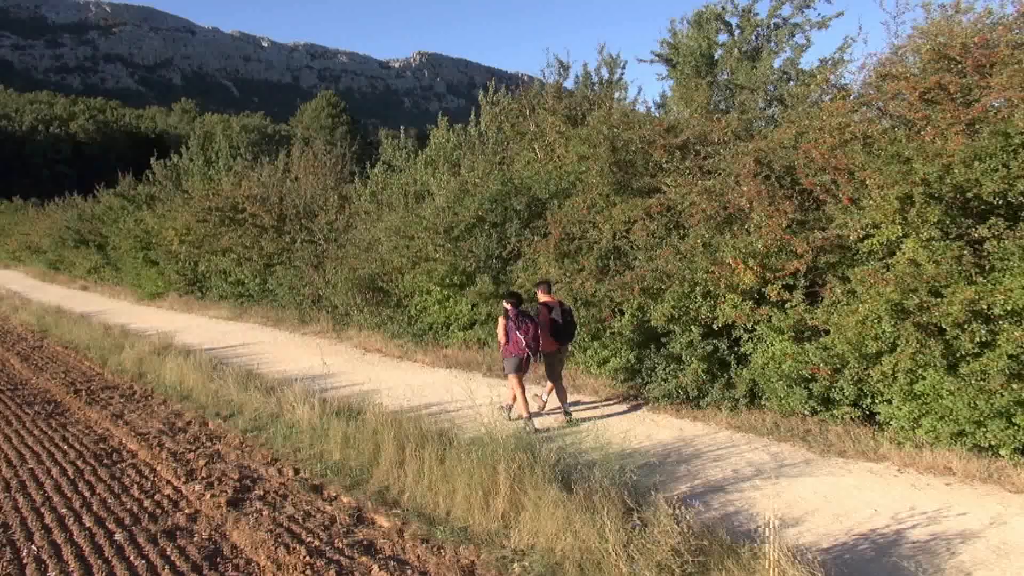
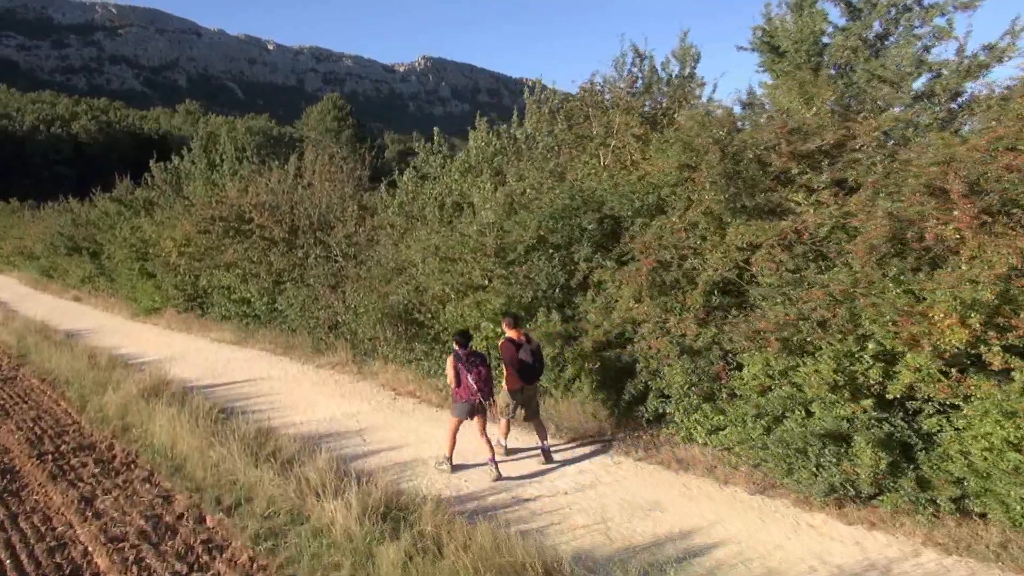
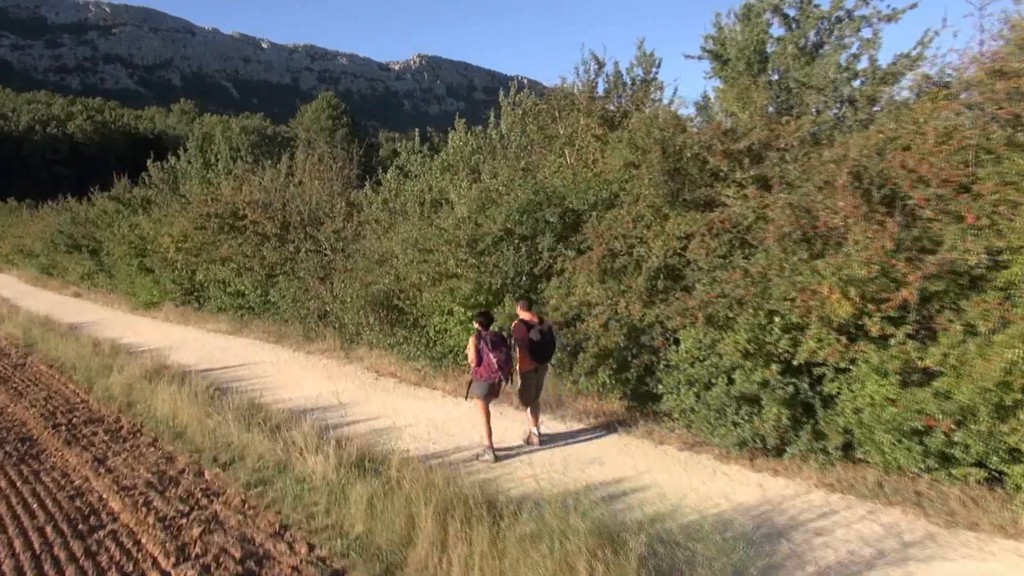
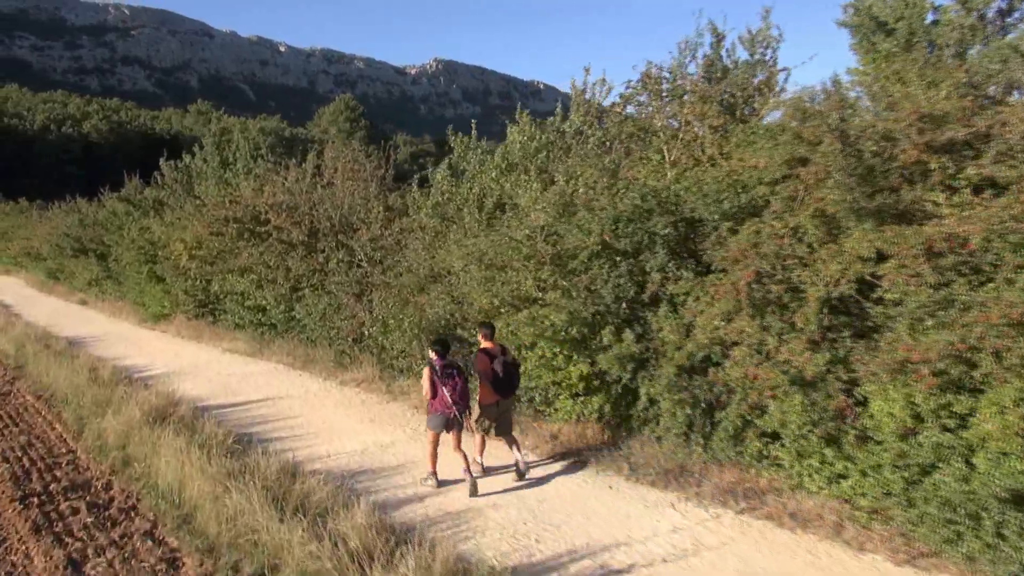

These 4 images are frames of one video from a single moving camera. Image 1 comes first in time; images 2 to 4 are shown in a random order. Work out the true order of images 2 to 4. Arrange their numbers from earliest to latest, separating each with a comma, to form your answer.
3, 2, 4
